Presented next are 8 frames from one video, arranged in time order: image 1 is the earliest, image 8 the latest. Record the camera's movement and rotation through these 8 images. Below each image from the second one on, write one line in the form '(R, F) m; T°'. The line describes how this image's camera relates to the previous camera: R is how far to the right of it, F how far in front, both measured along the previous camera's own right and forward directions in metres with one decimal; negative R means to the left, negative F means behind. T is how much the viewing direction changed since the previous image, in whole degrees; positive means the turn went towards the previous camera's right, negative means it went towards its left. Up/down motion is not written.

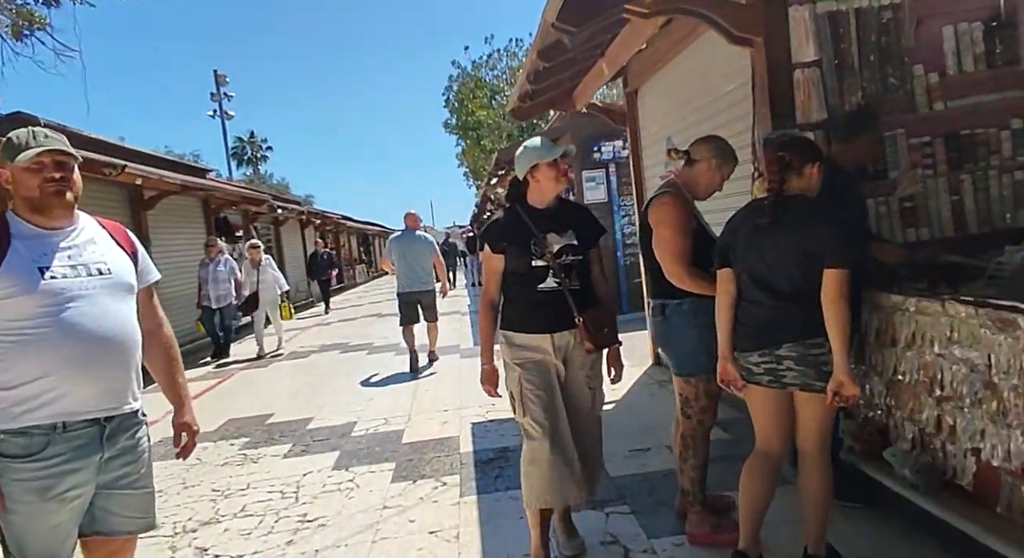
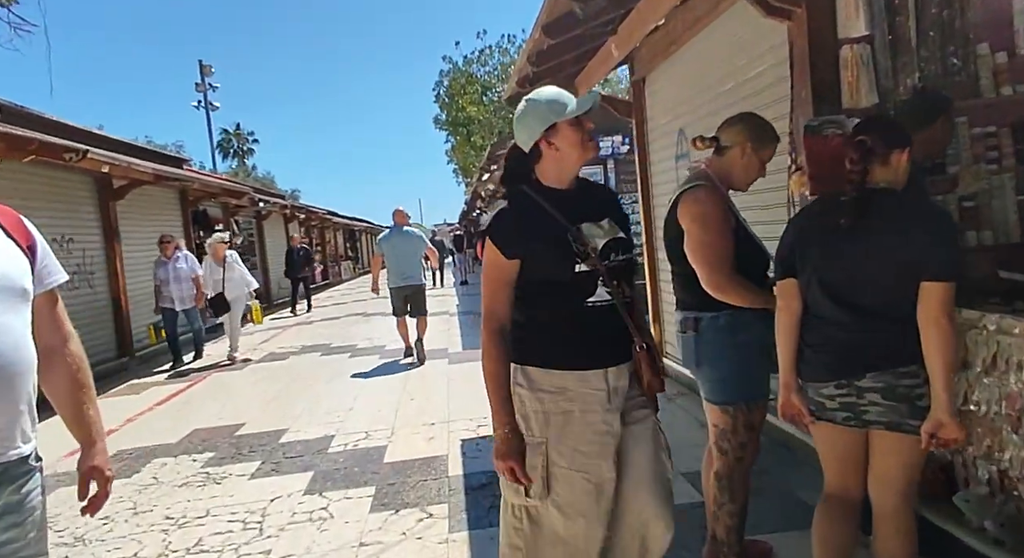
(-0.1, +0.5) m; +1°
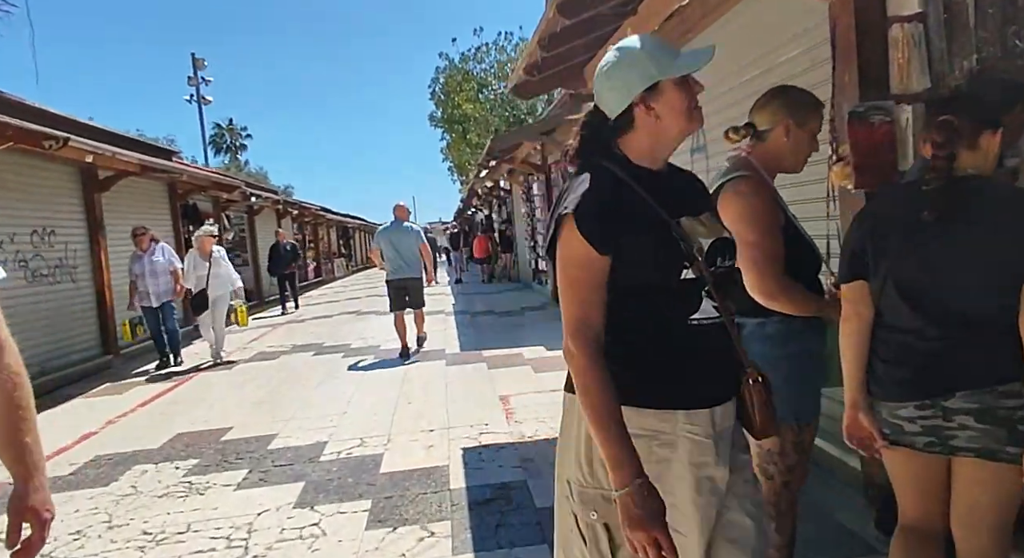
(-0.1, +0.3) m; +1°
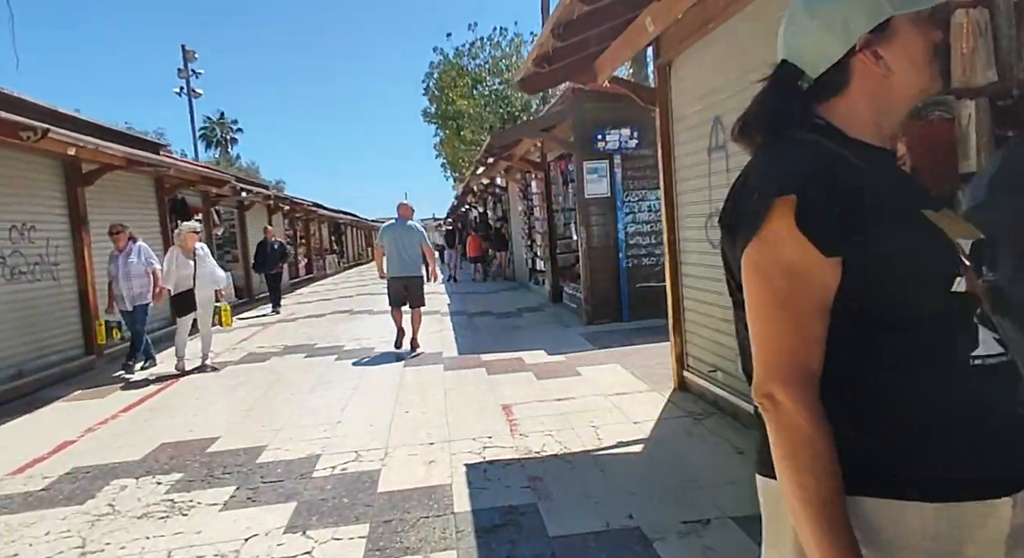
(-0.1, +0.3) m; +1°
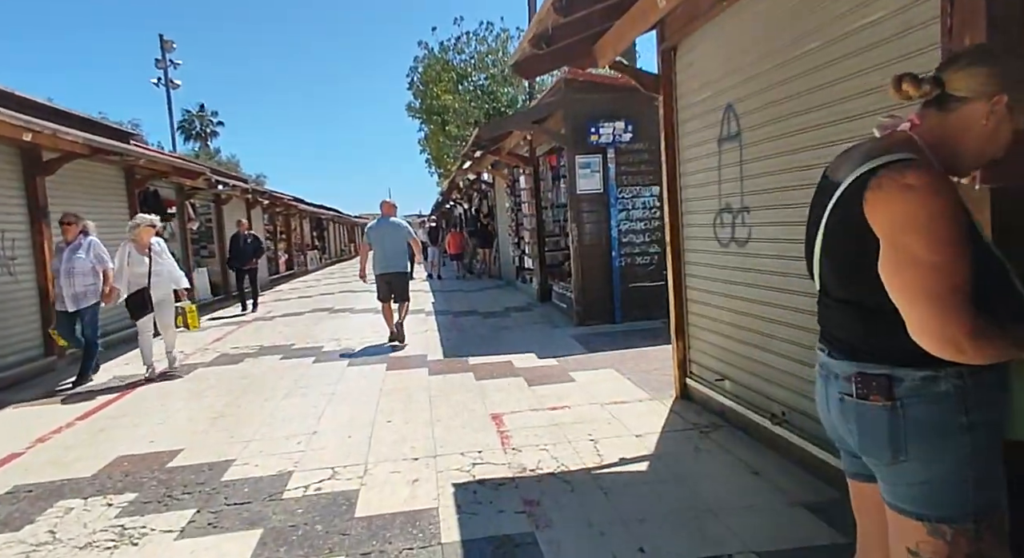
(-0.1, +0.4) m; +1°
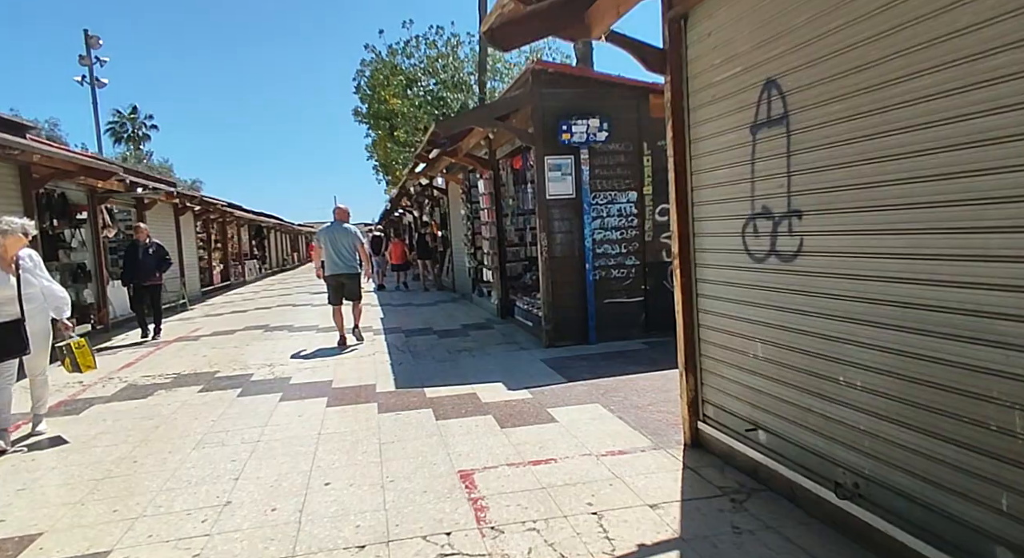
(-0.1, +1.0) m; +4°
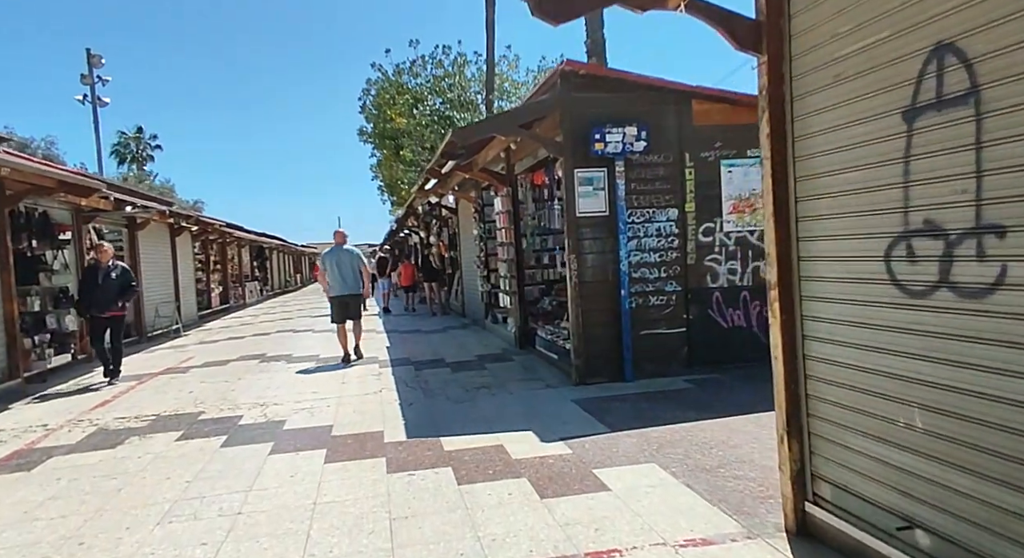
(-0.2, +0.9) m; 0°
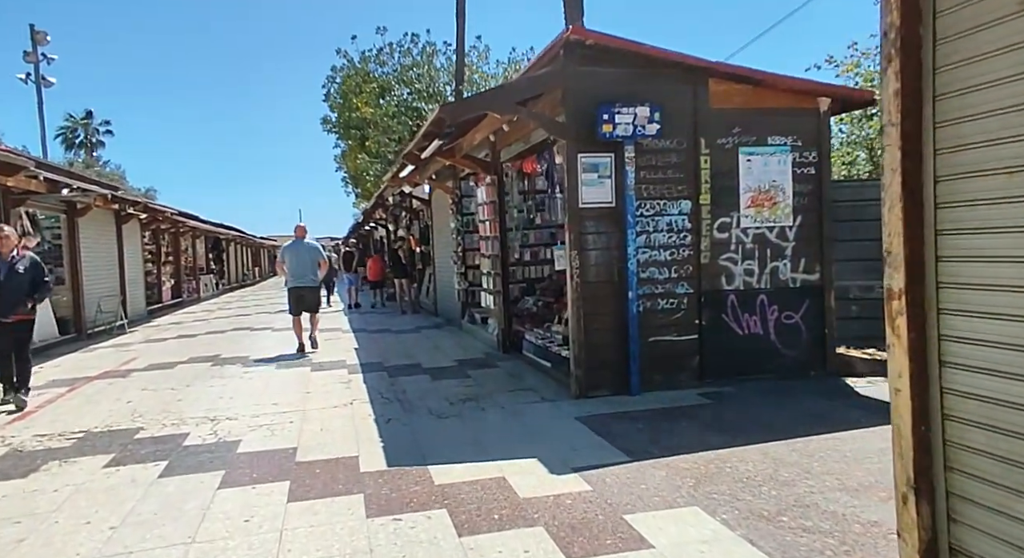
(-0.3, +0.9) m; +3°
